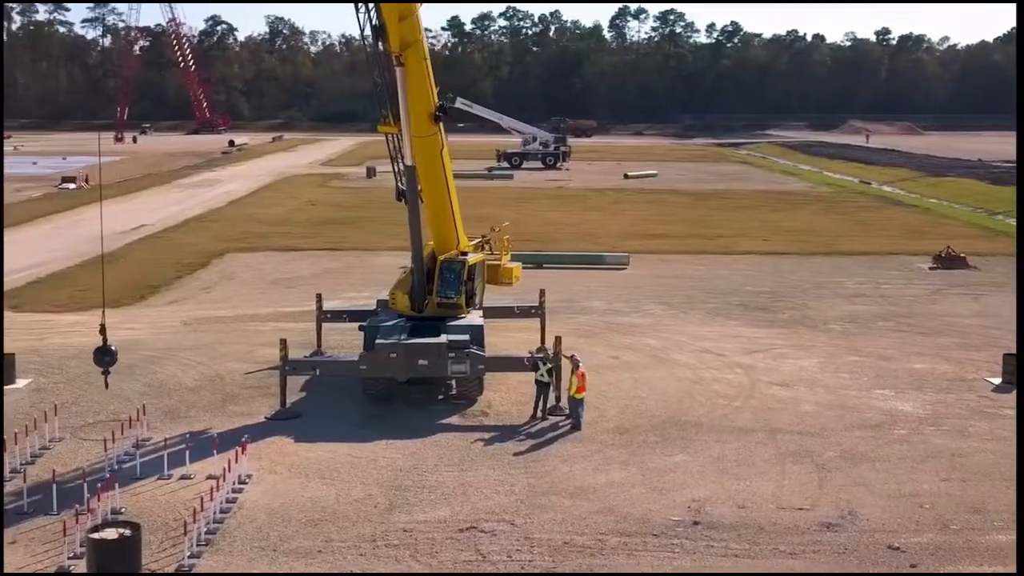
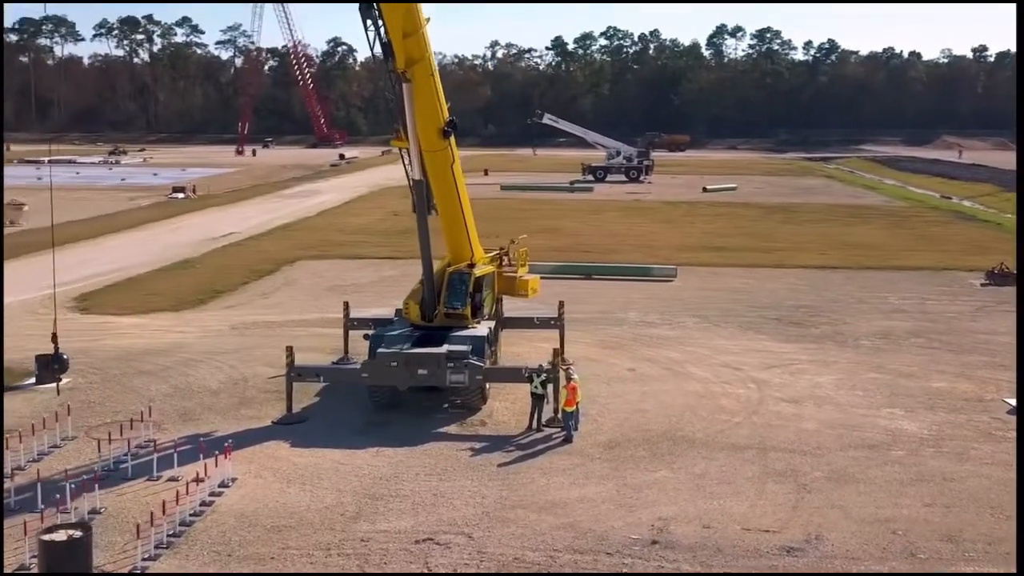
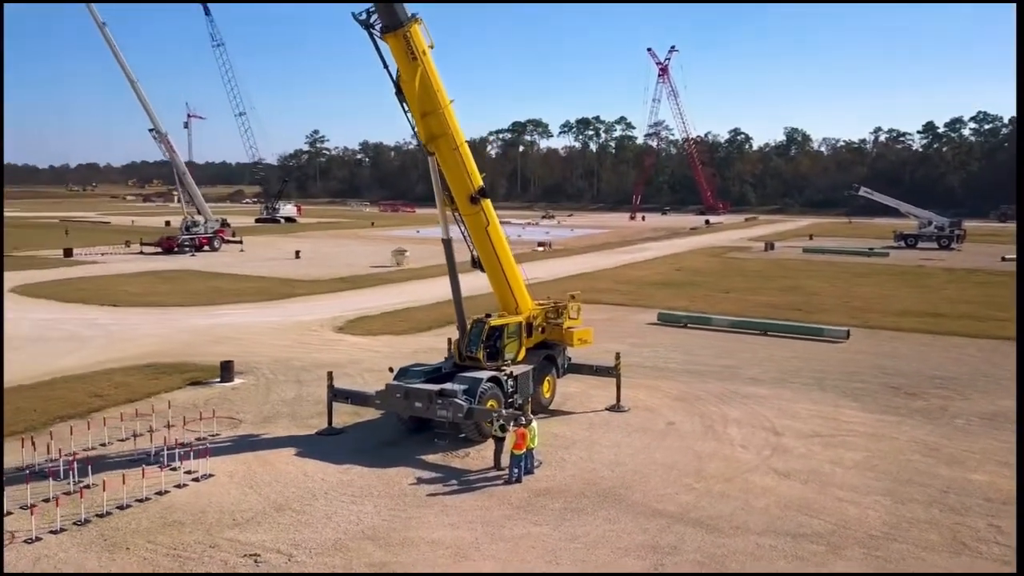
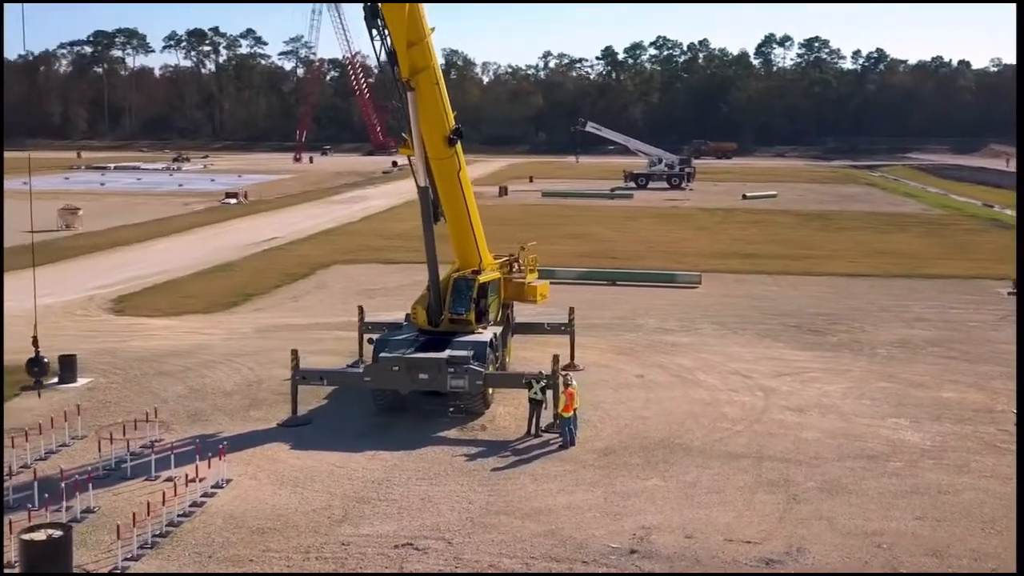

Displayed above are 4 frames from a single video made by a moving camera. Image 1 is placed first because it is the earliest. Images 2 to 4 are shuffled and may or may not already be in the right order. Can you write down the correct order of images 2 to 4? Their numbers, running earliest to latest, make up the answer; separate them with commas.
2, 4, 3
